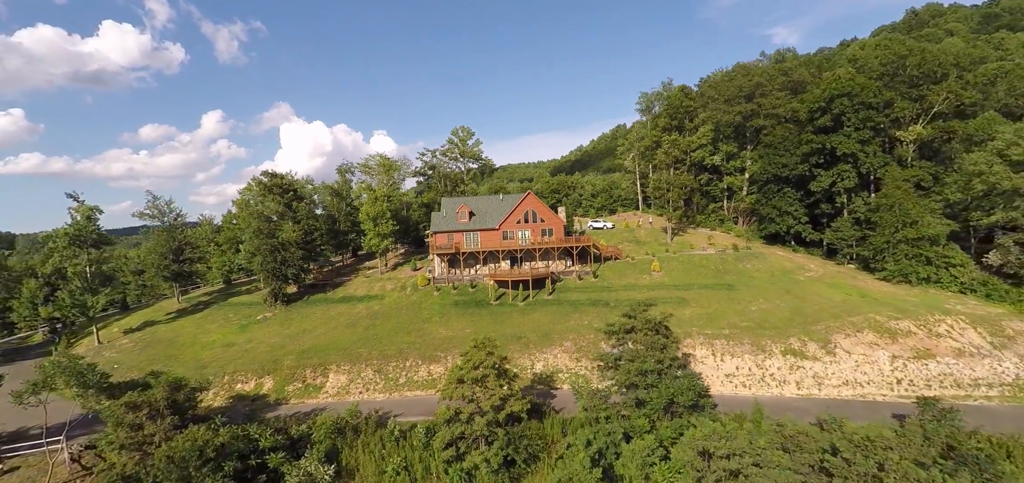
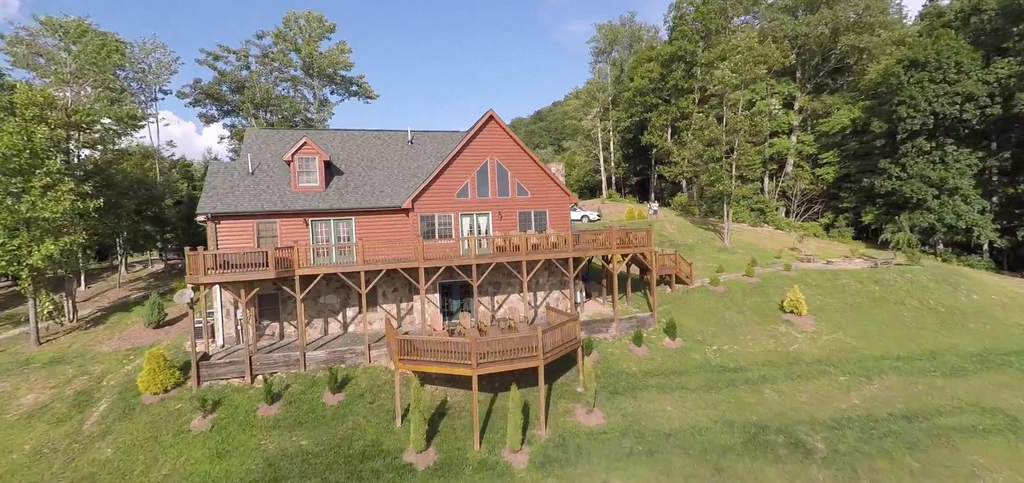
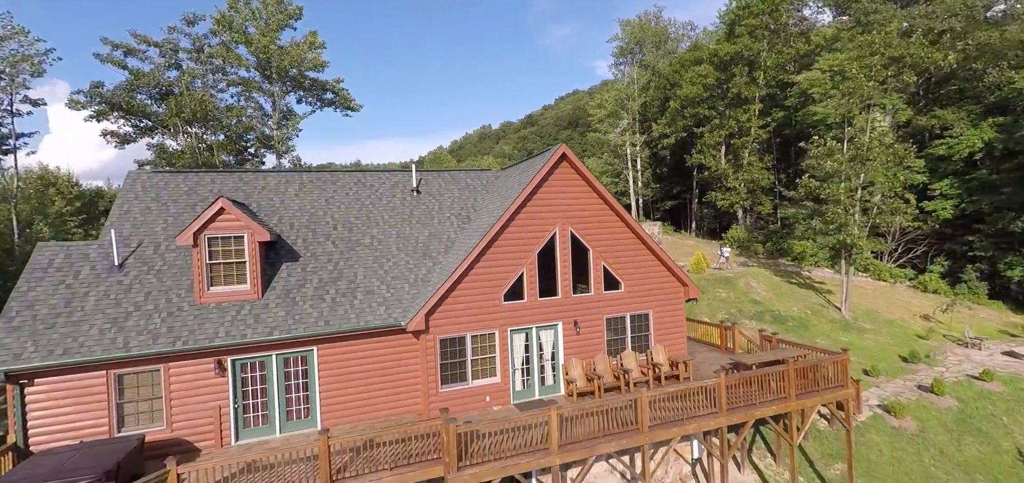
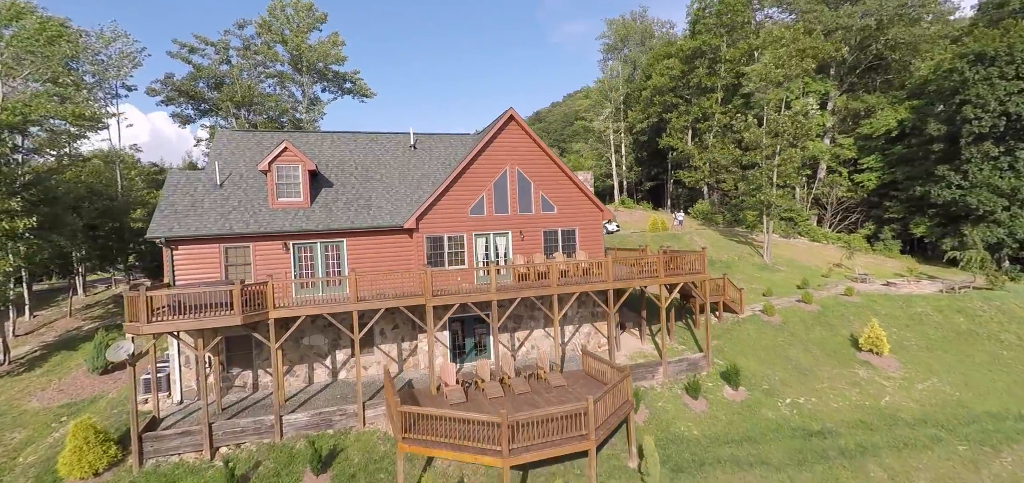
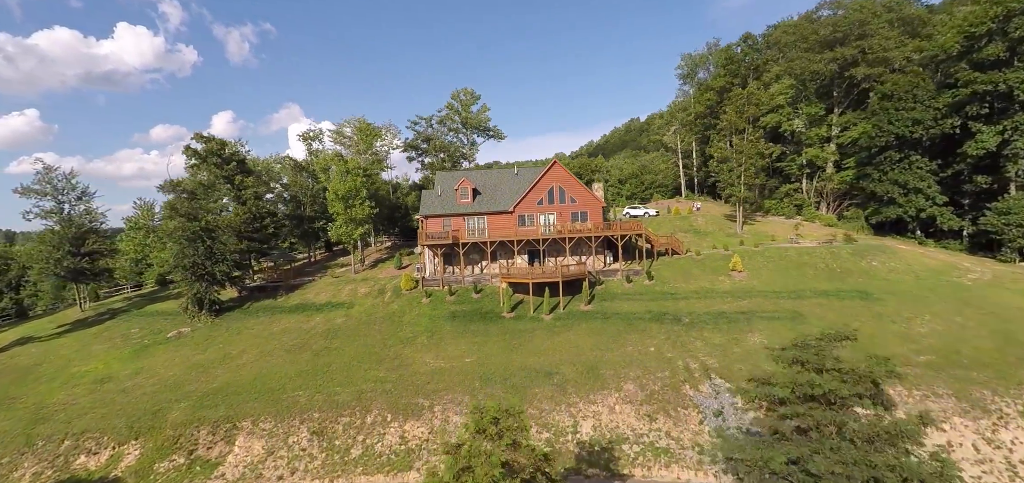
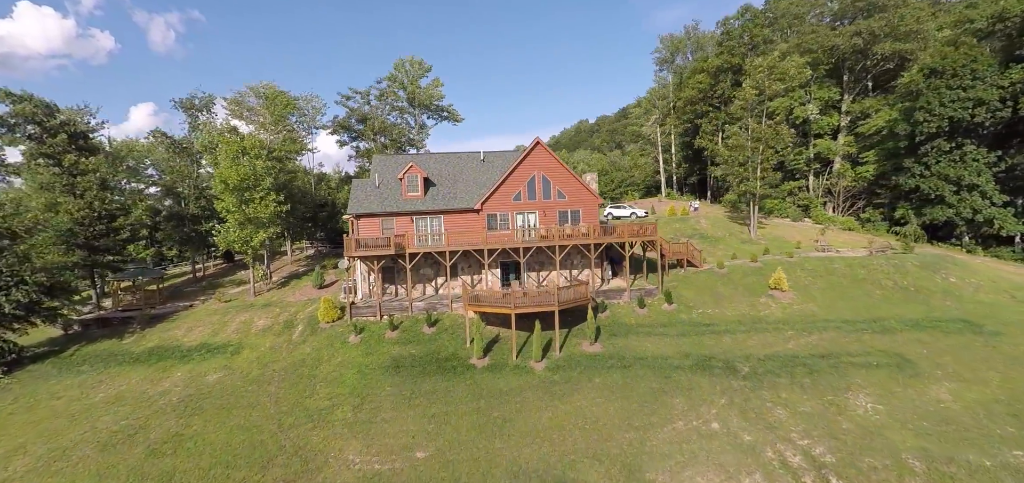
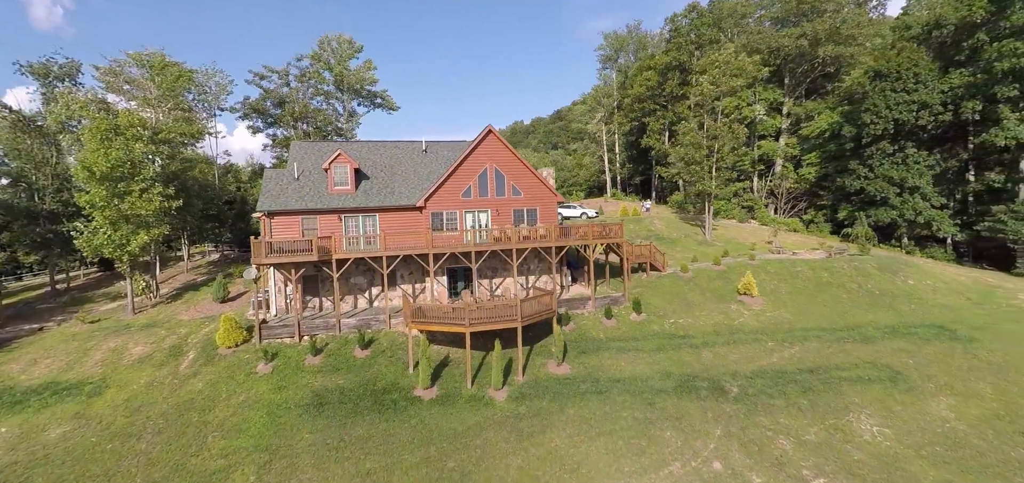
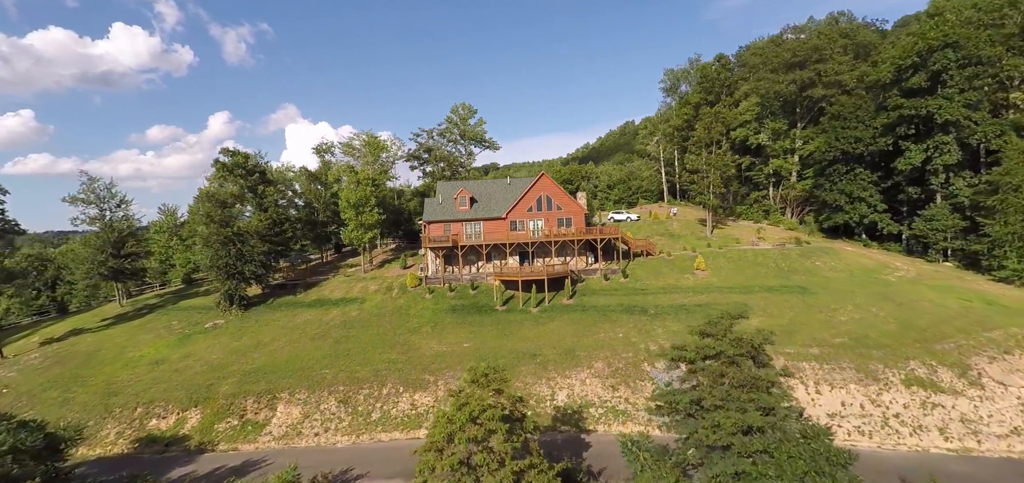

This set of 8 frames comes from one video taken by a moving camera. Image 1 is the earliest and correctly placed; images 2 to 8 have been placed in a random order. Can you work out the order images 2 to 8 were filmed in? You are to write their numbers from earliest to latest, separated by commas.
8, 5, 6, 7, 2, 4, 3
